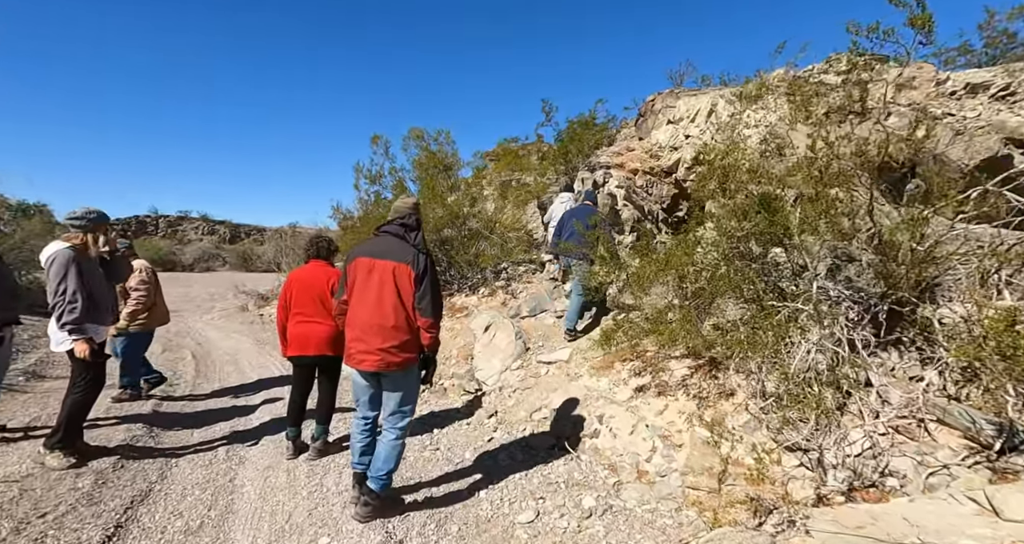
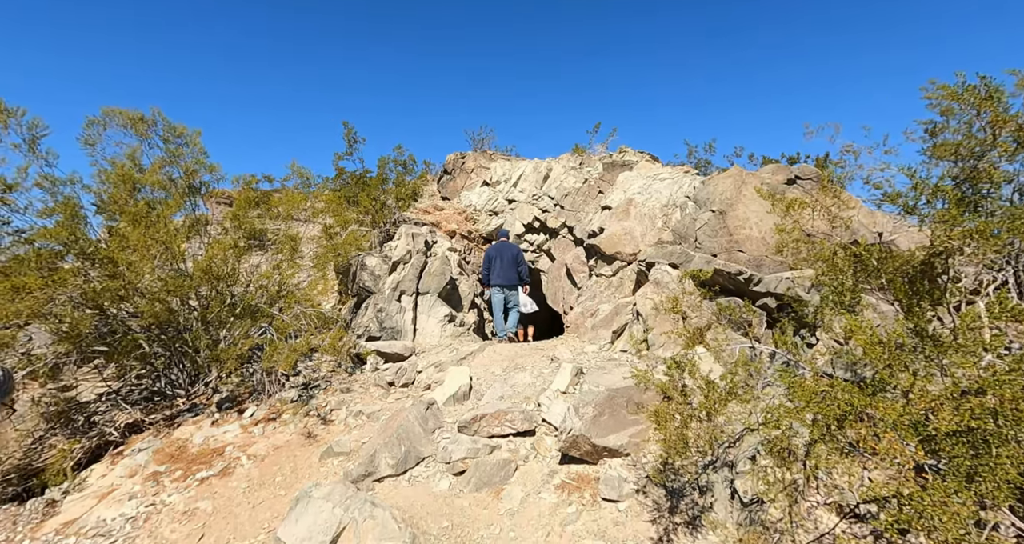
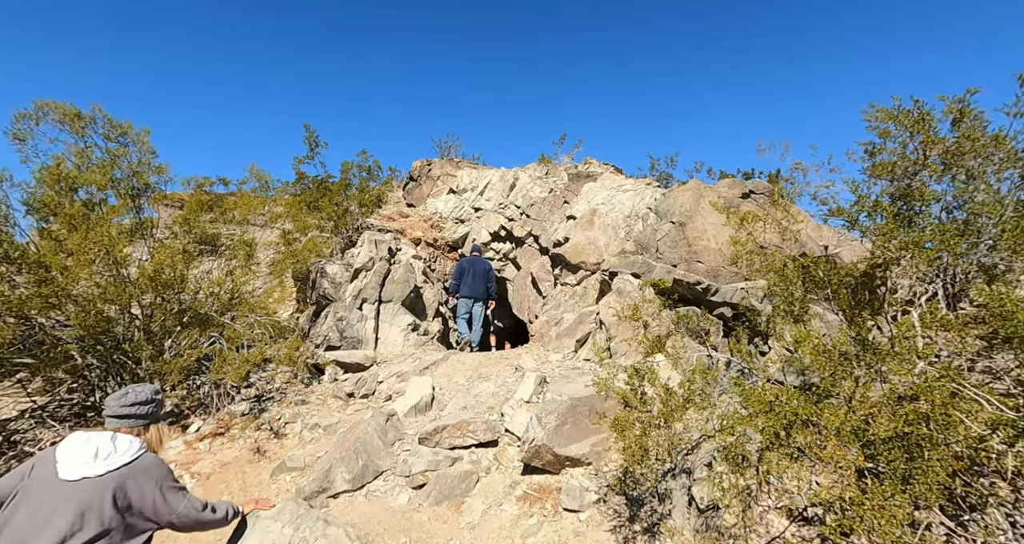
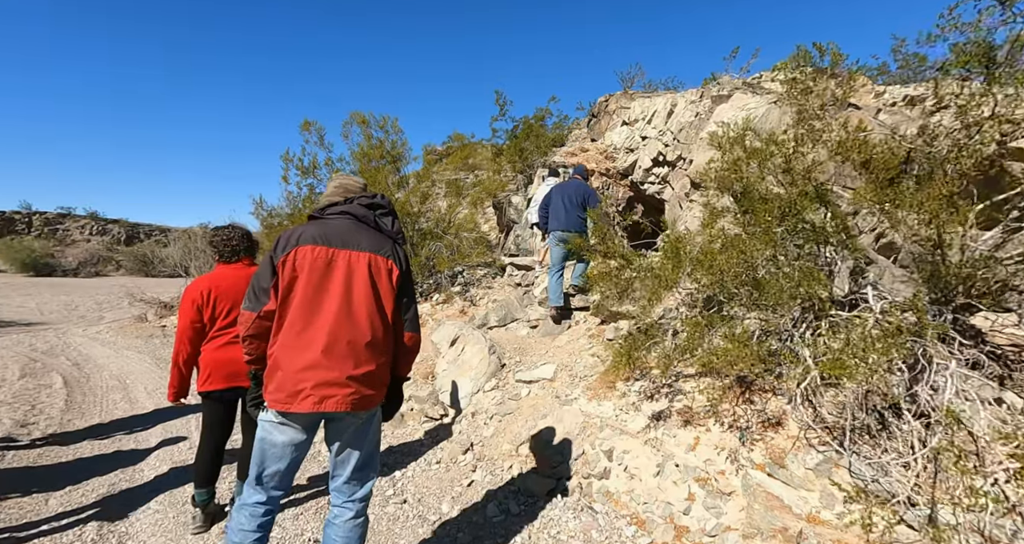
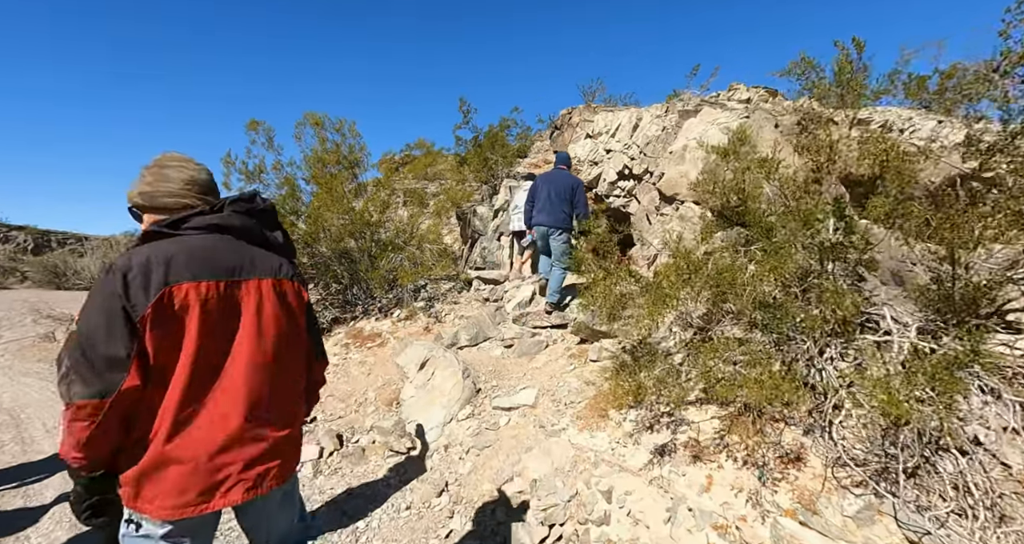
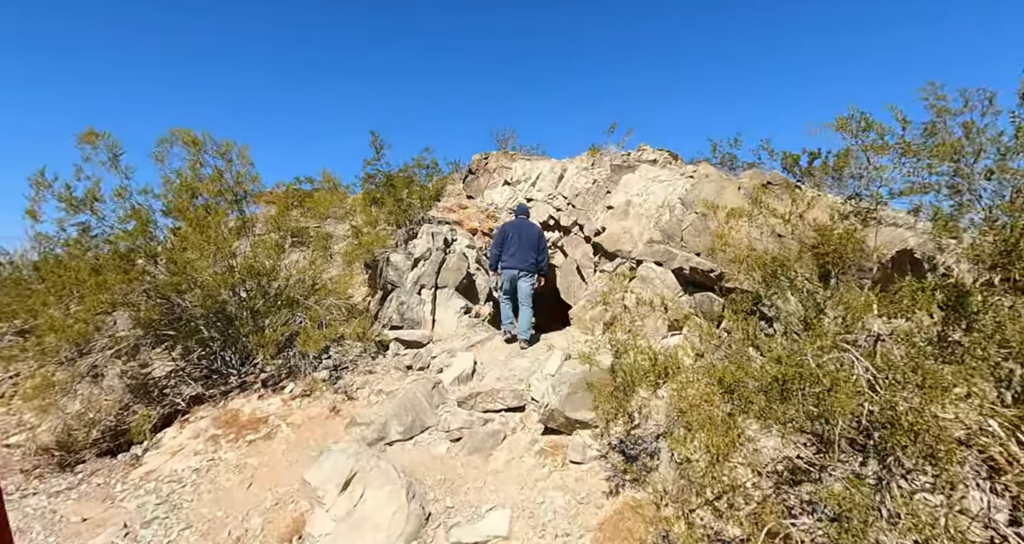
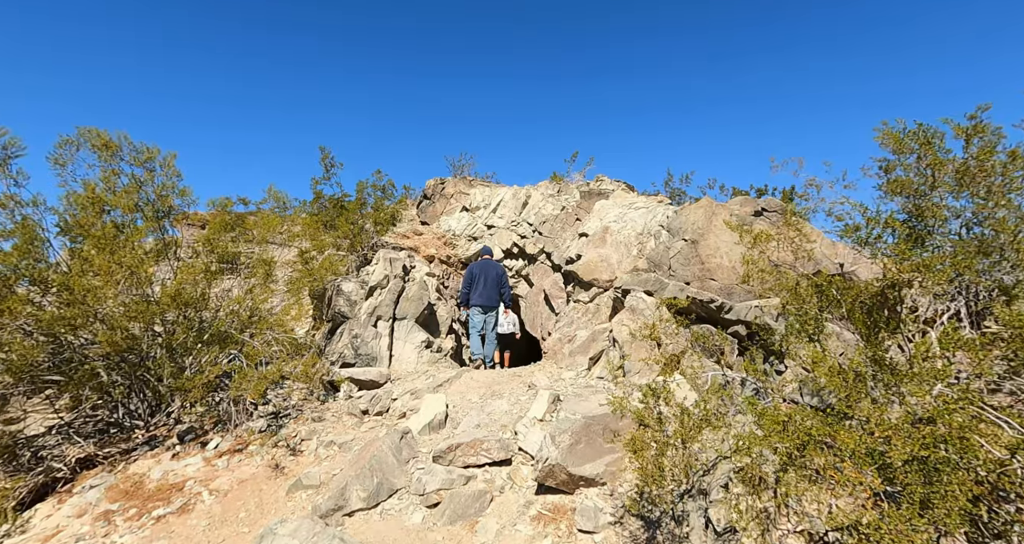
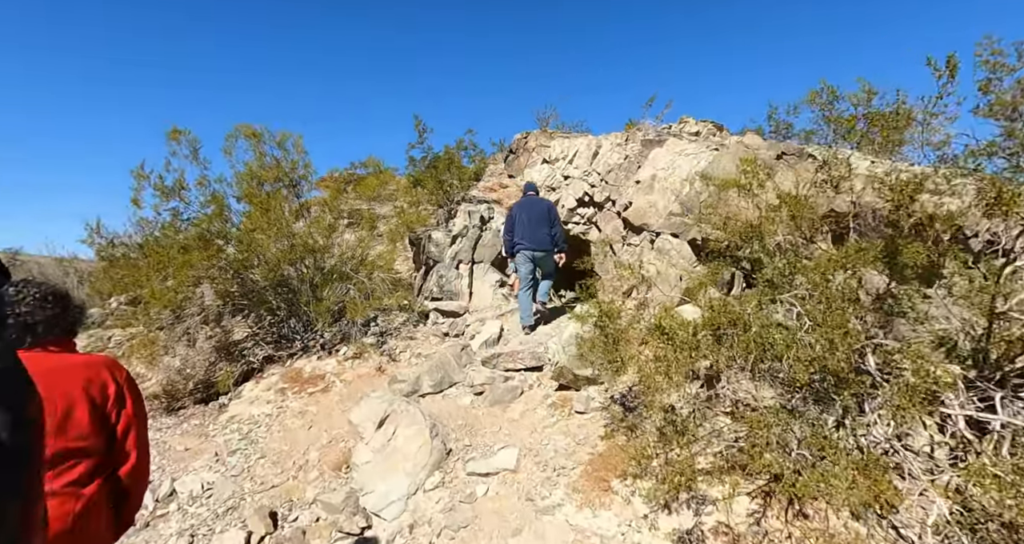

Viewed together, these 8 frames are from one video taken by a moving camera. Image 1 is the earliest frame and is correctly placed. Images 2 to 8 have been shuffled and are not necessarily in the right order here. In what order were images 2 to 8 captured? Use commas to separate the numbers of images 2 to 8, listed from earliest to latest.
4, 5, 8, 6, 7, 2, 3
